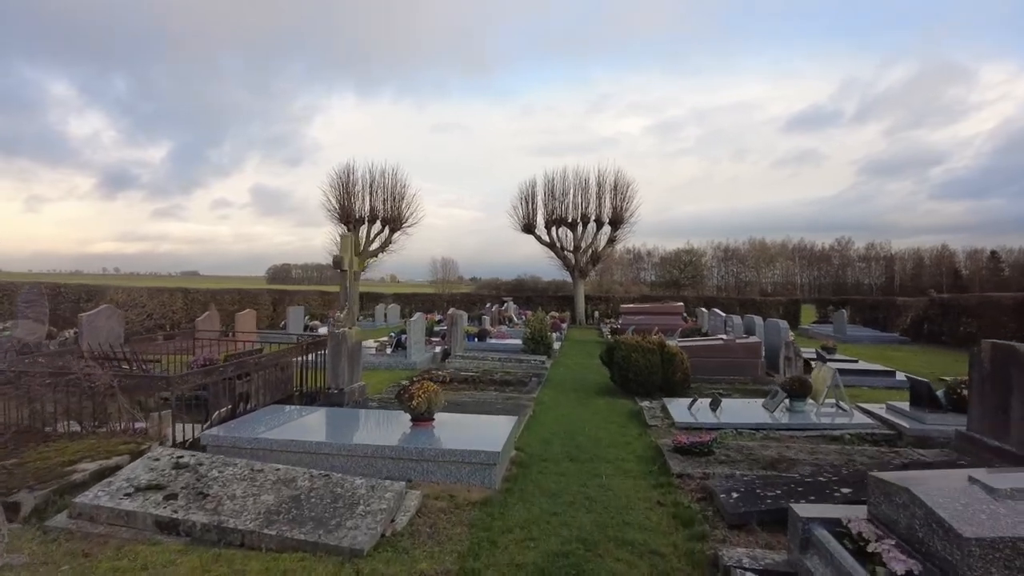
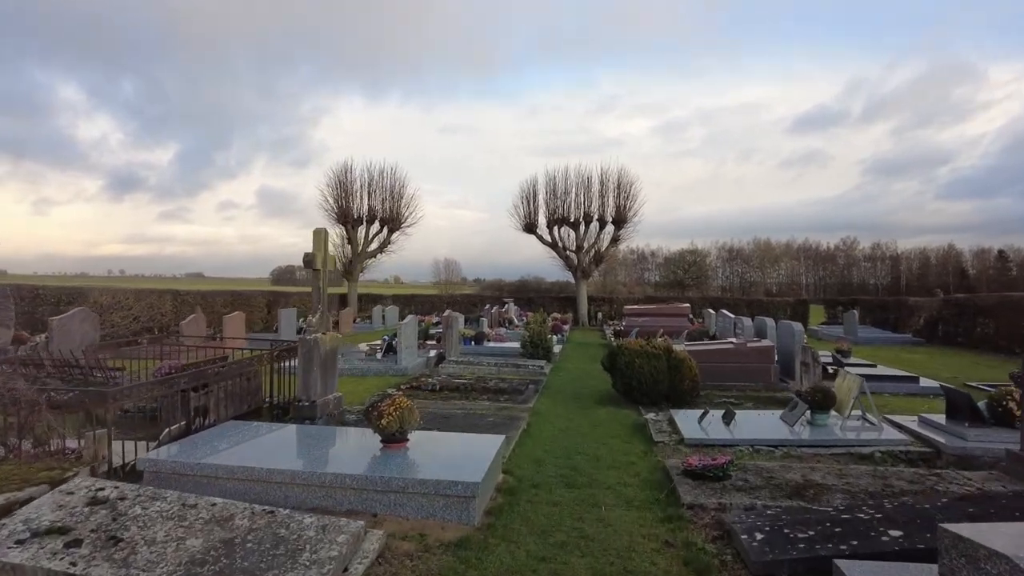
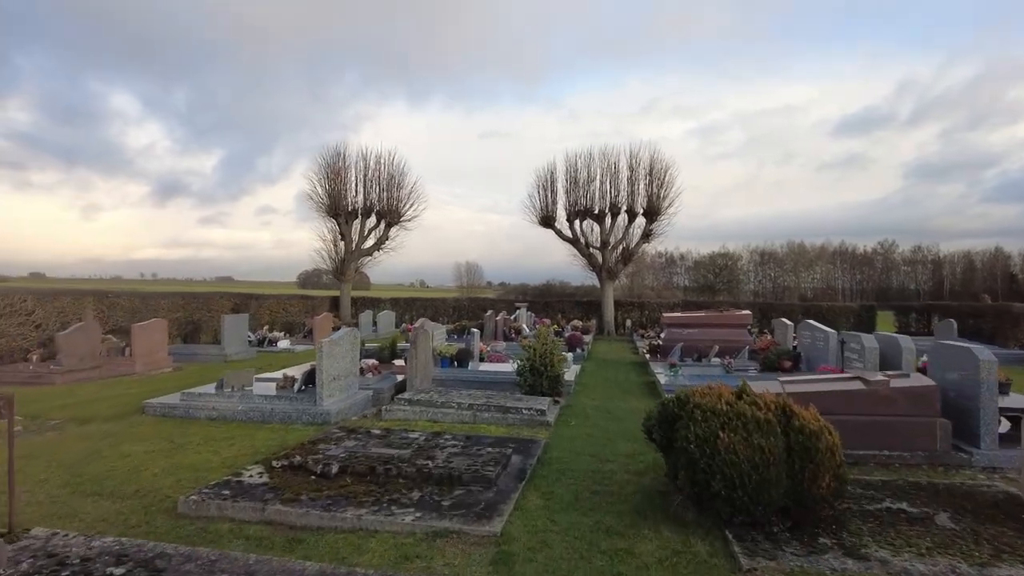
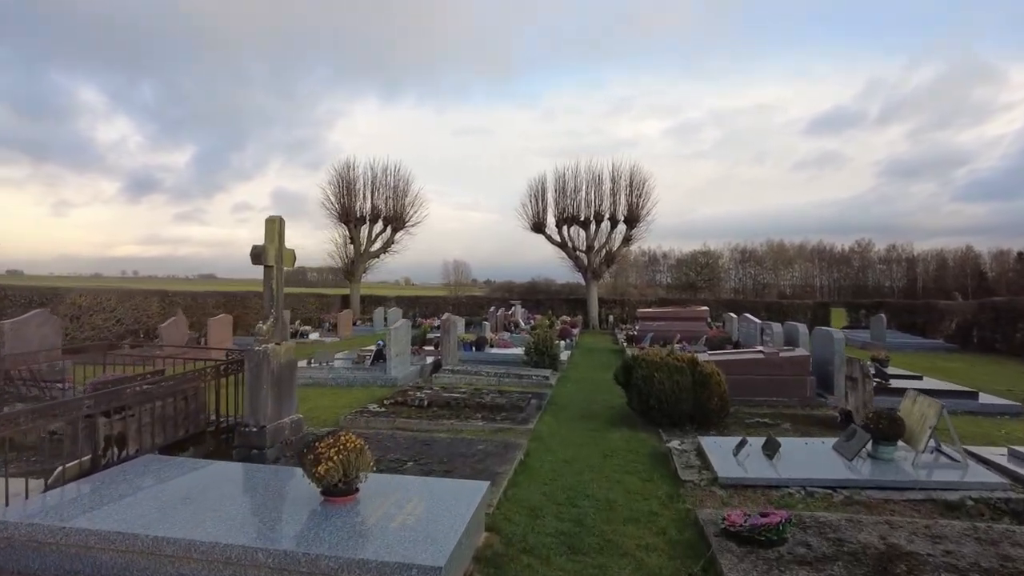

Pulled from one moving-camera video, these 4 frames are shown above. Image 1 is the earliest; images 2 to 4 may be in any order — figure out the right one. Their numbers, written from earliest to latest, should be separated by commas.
2, 4, 3
